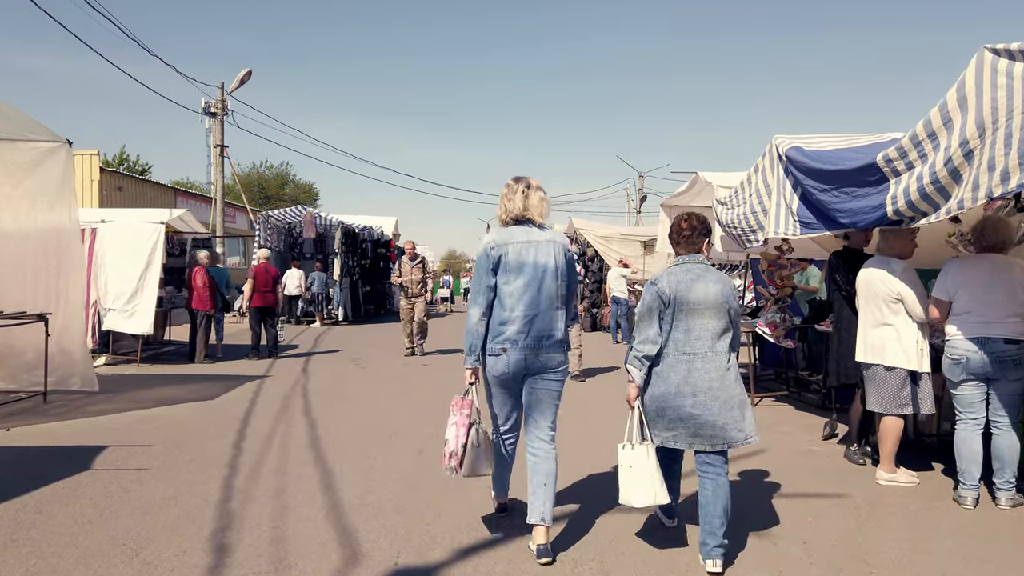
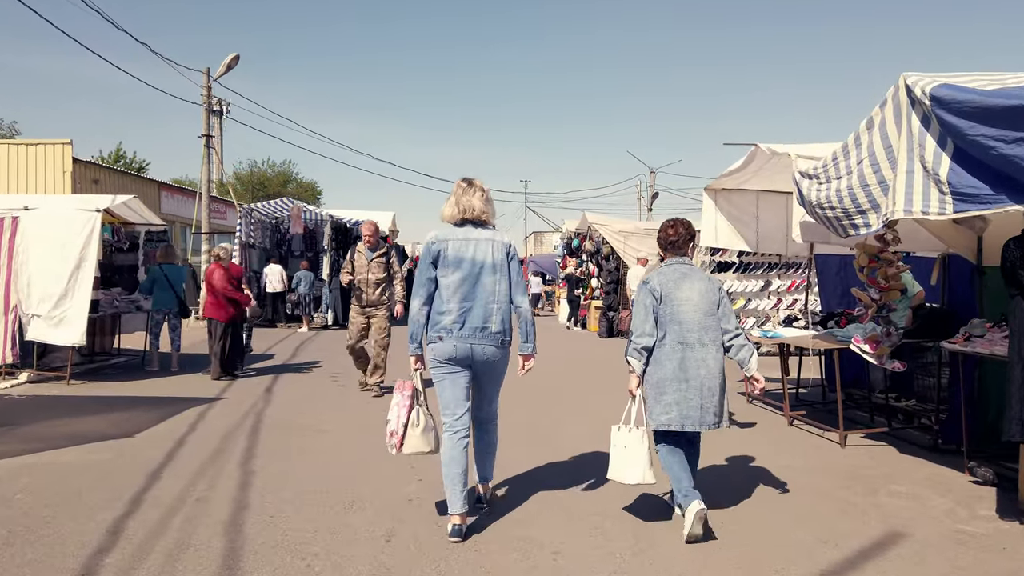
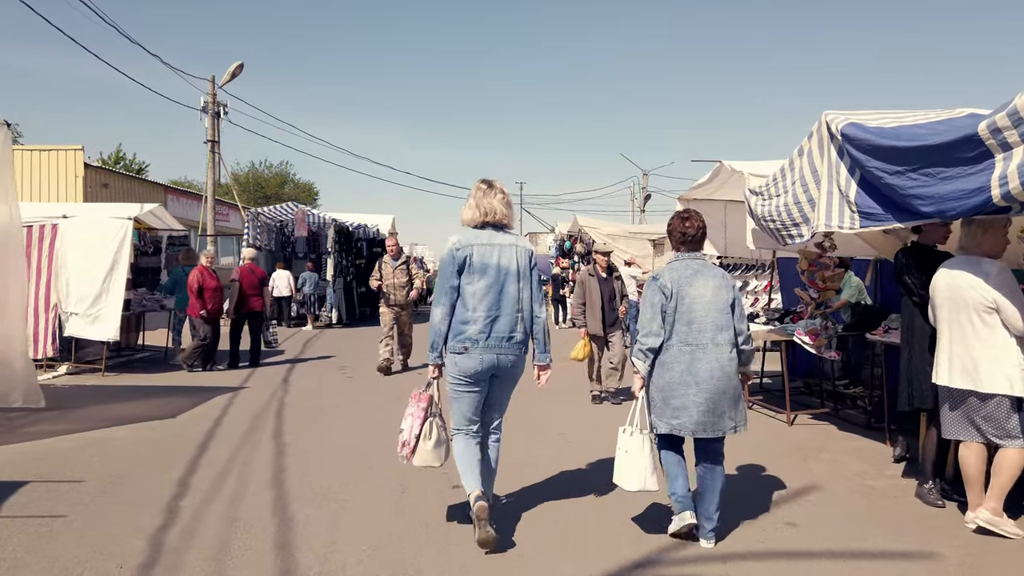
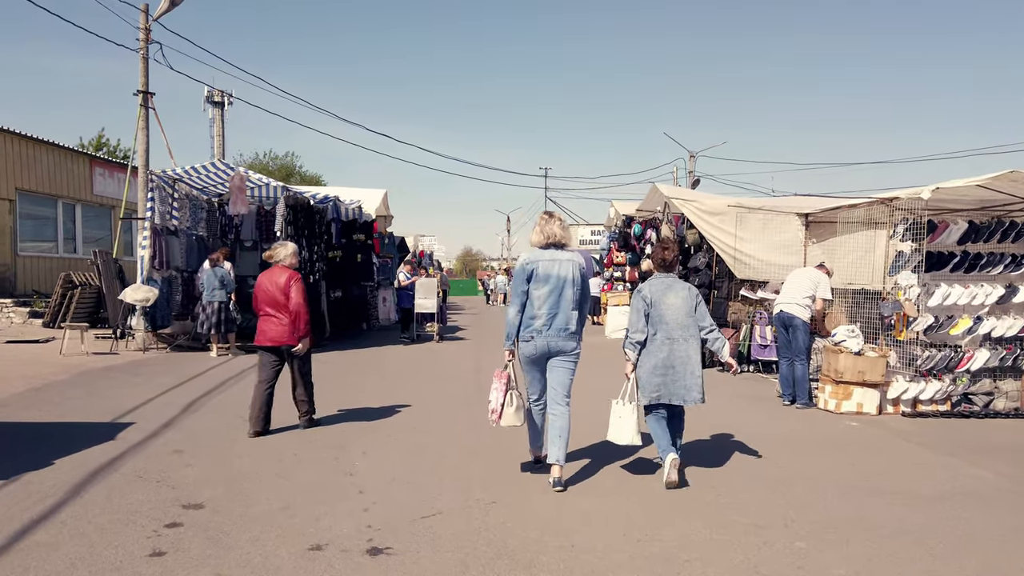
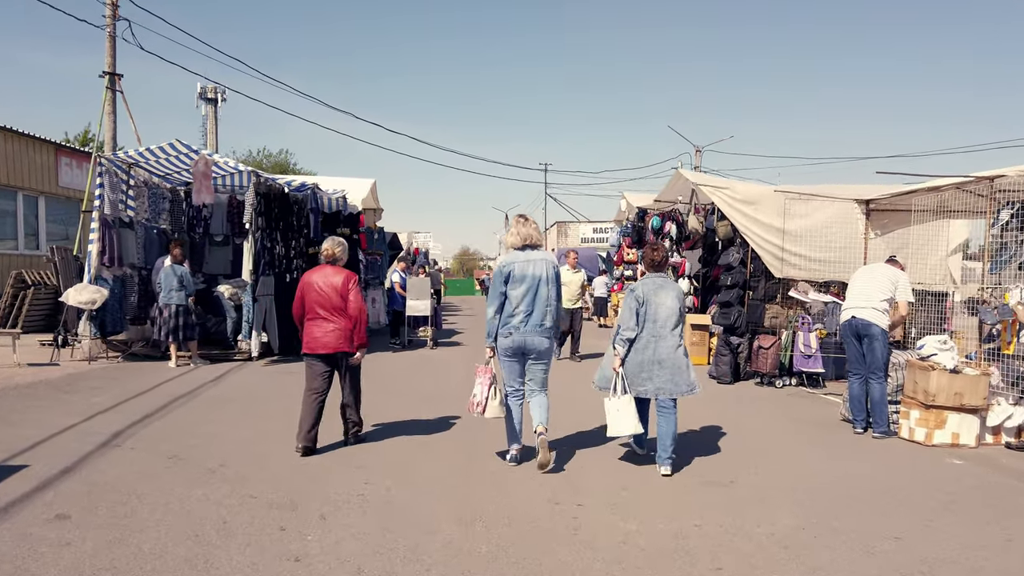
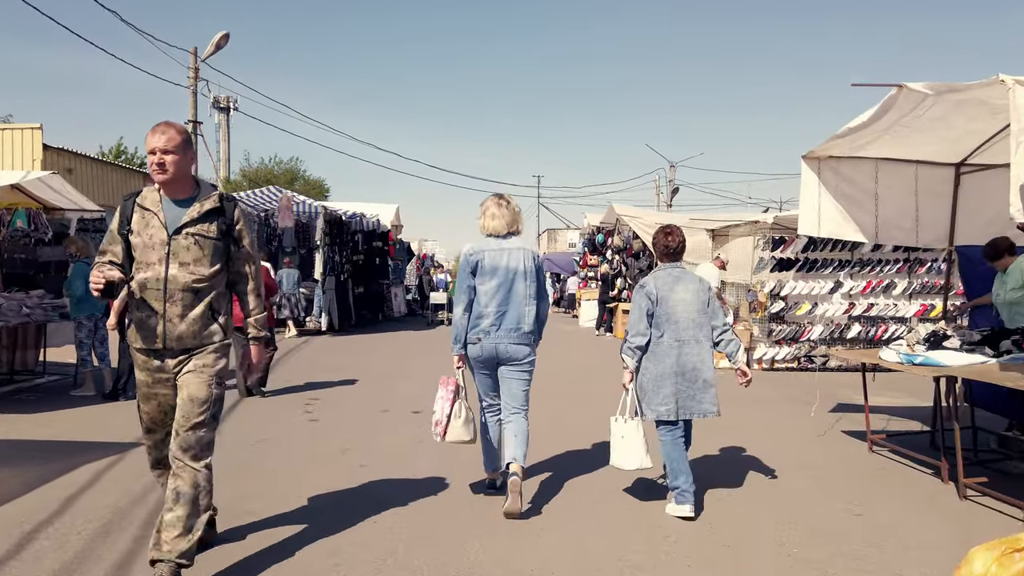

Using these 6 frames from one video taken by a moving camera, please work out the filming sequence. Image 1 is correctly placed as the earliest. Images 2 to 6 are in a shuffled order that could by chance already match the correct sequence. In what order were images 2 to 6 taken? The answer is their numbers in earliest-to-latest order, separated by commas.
3, 2, 6, 4, 5
